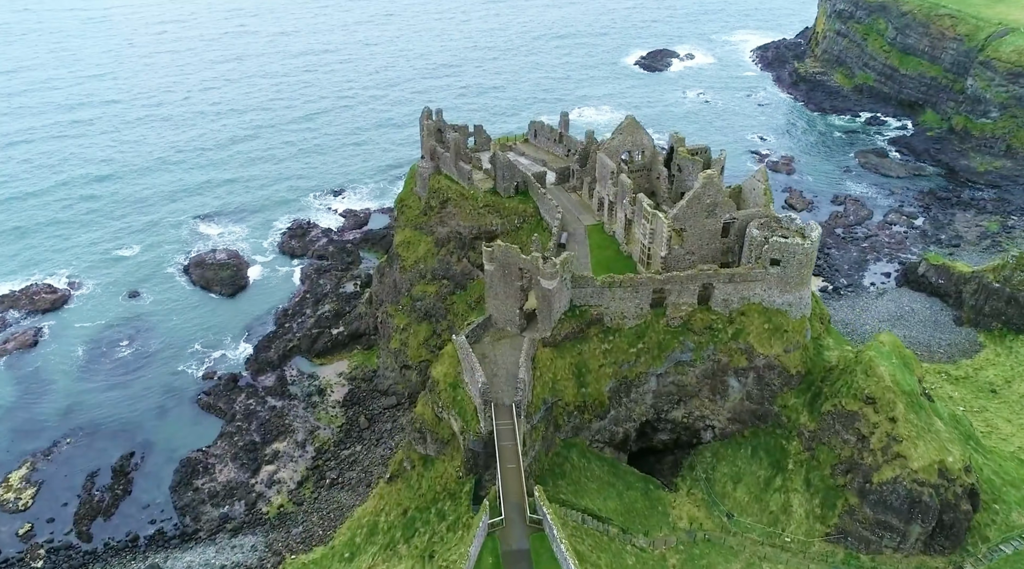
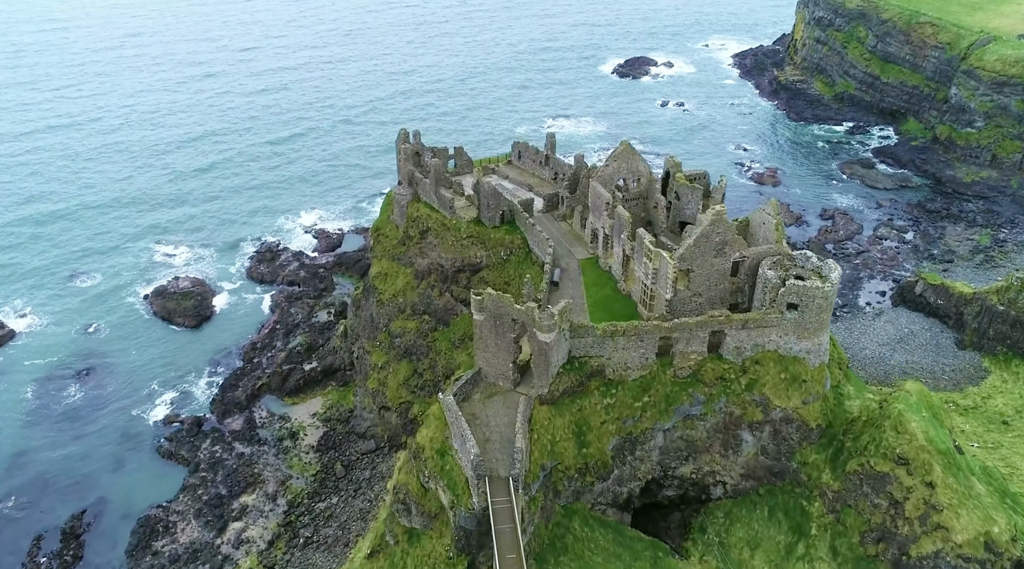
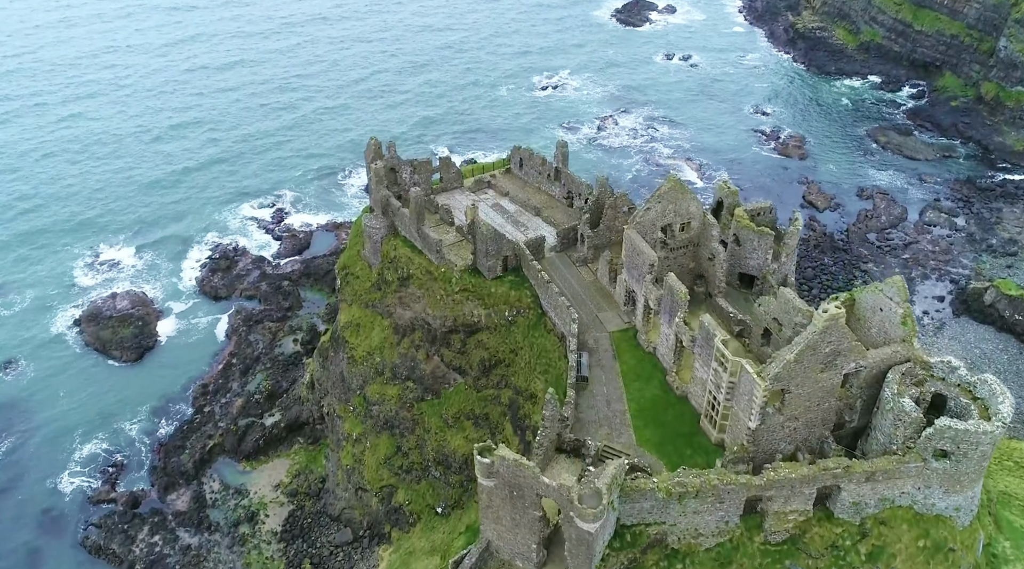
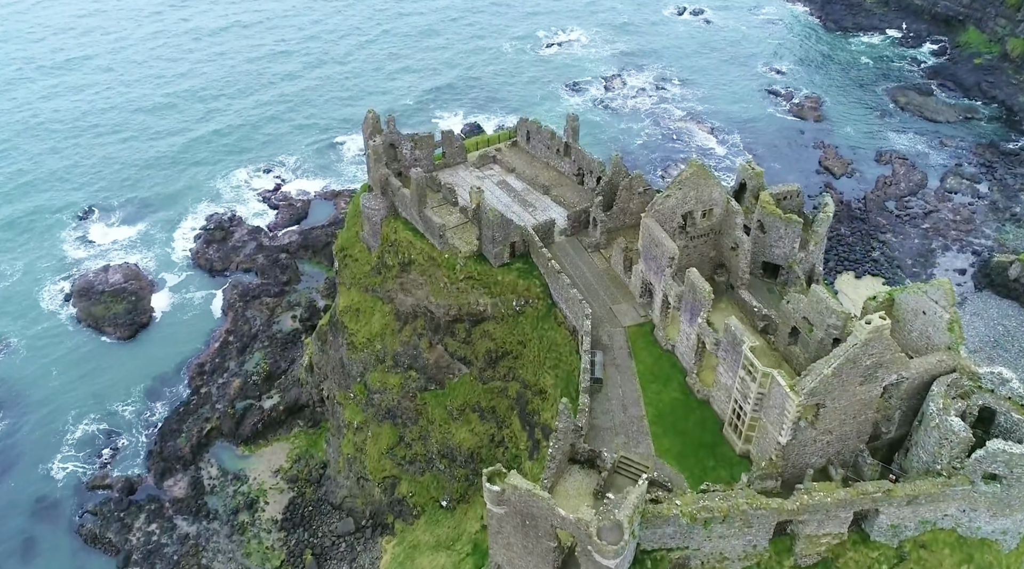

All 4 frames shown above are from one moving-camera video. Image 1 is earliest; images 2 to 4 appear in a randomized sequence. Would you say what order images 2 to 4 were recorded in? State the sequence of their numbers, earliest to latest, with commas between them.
2, 3, 4
